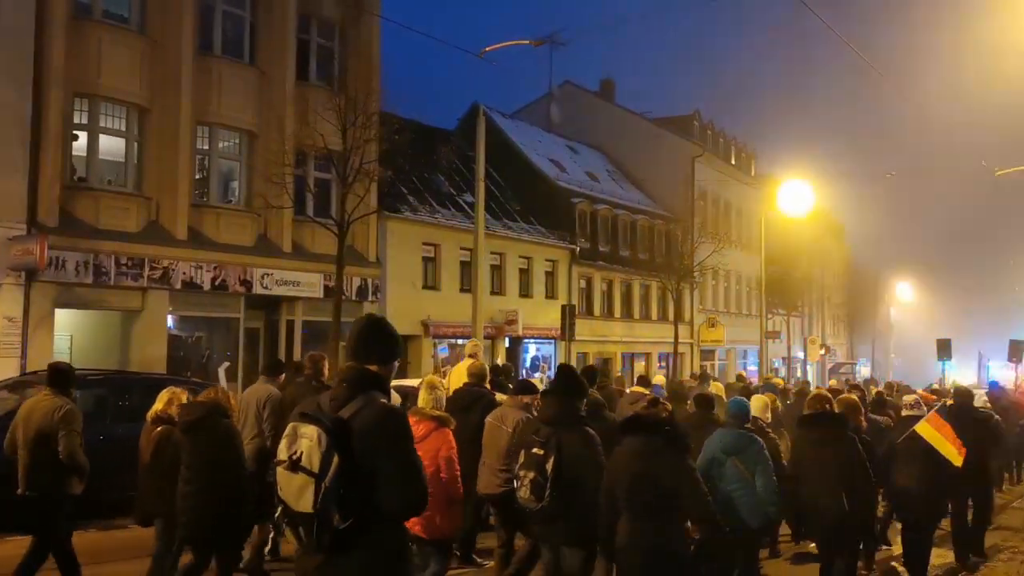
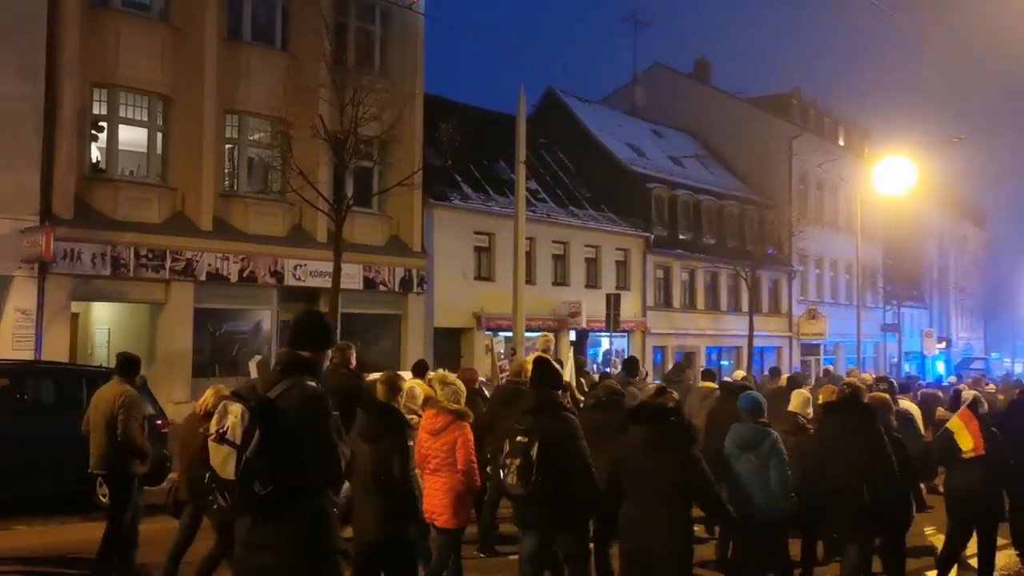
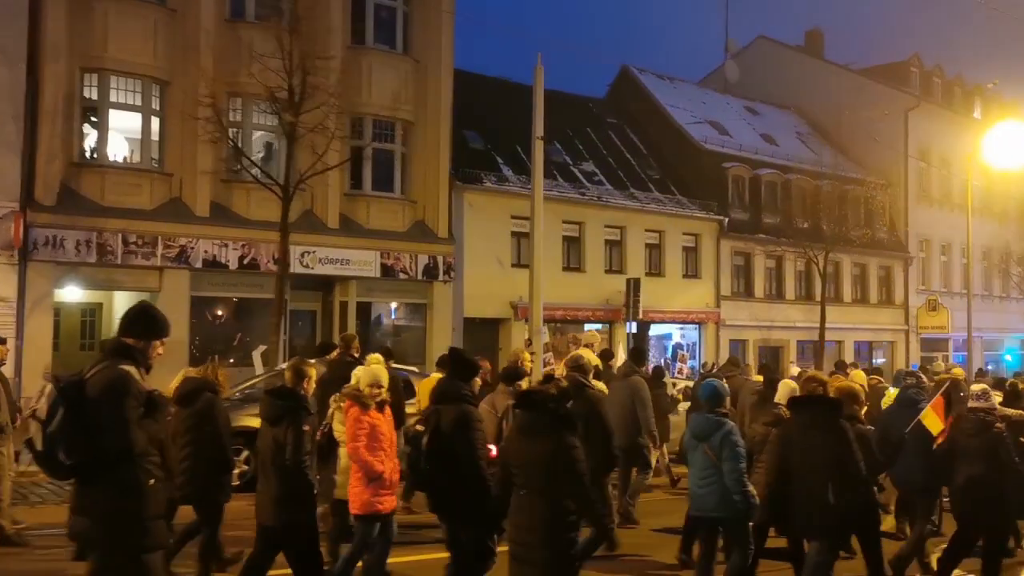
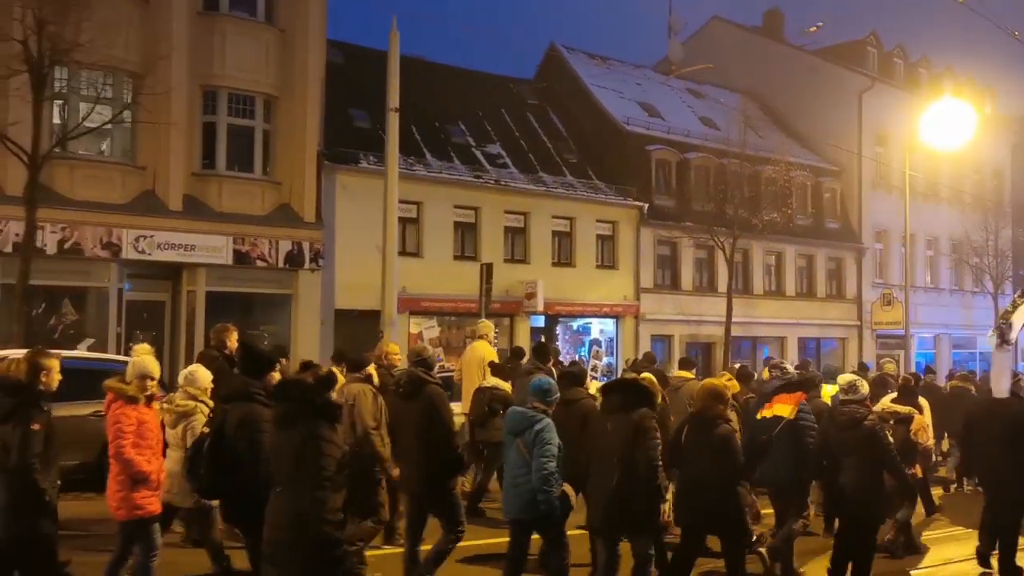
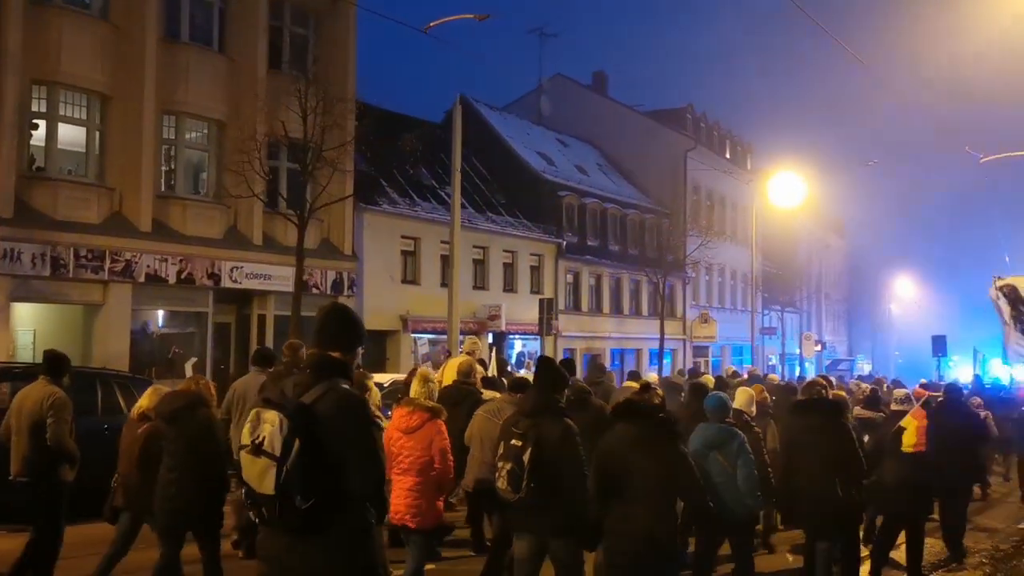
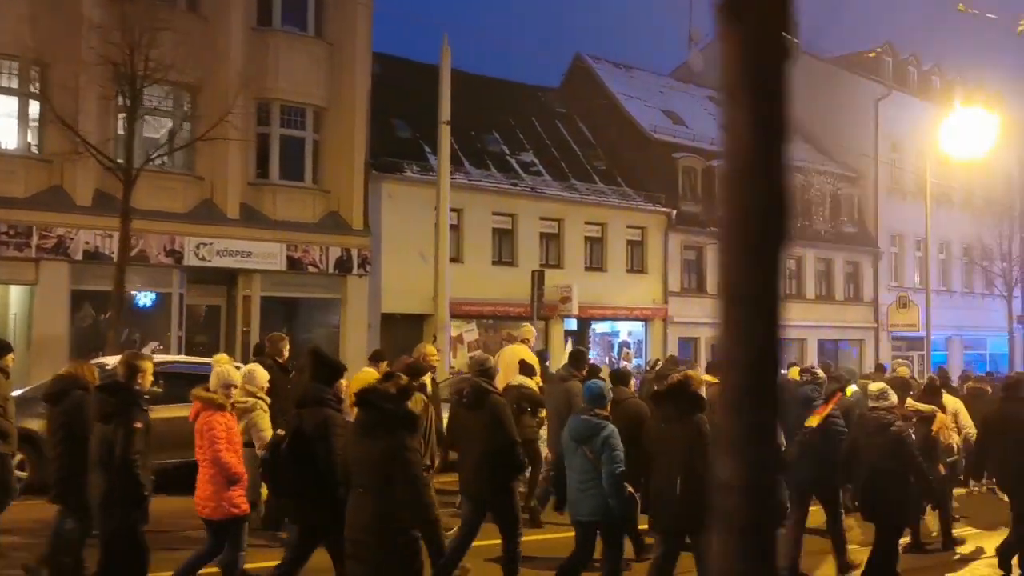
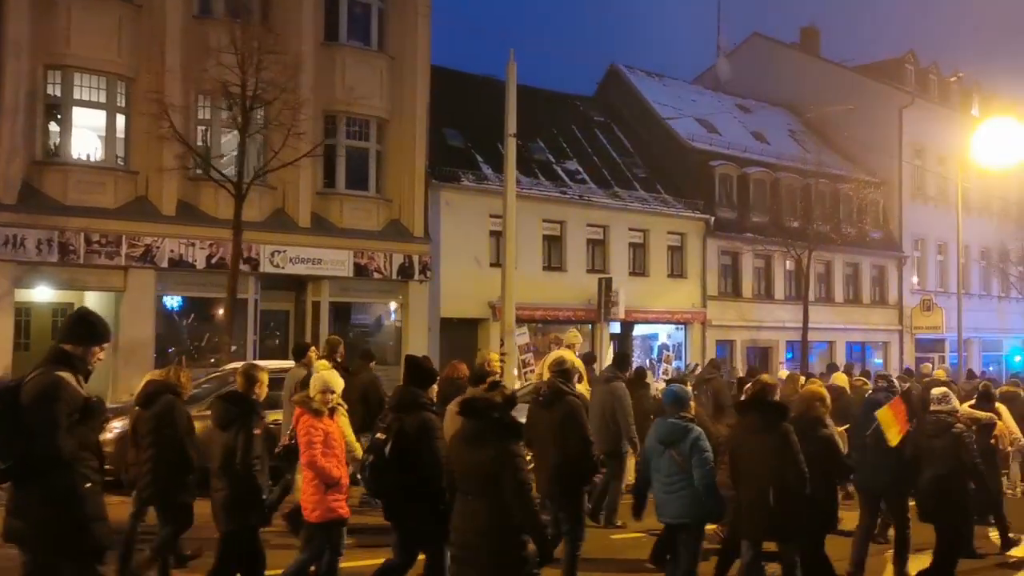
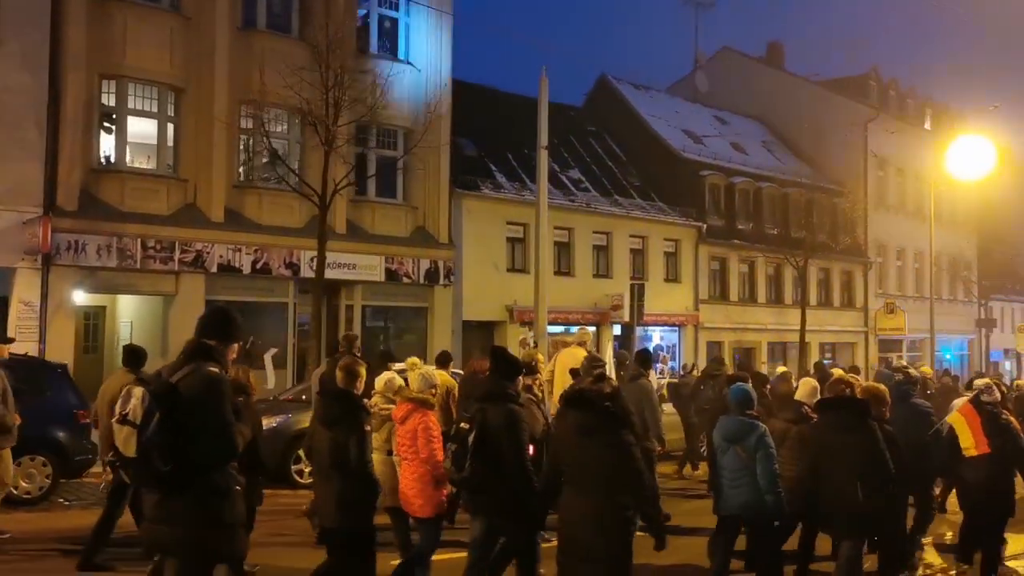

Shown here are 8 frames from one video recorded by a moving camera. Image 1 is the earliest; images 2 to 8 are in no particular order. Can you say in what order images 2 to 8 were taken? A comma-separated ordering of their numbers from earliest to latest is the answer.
5, 2, 8, 3, 7, 6, 4
